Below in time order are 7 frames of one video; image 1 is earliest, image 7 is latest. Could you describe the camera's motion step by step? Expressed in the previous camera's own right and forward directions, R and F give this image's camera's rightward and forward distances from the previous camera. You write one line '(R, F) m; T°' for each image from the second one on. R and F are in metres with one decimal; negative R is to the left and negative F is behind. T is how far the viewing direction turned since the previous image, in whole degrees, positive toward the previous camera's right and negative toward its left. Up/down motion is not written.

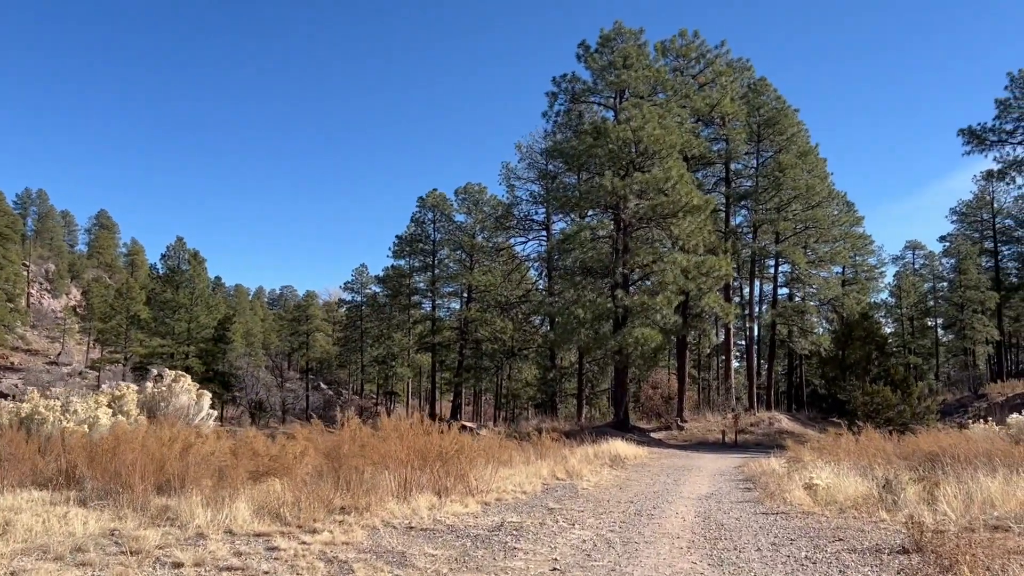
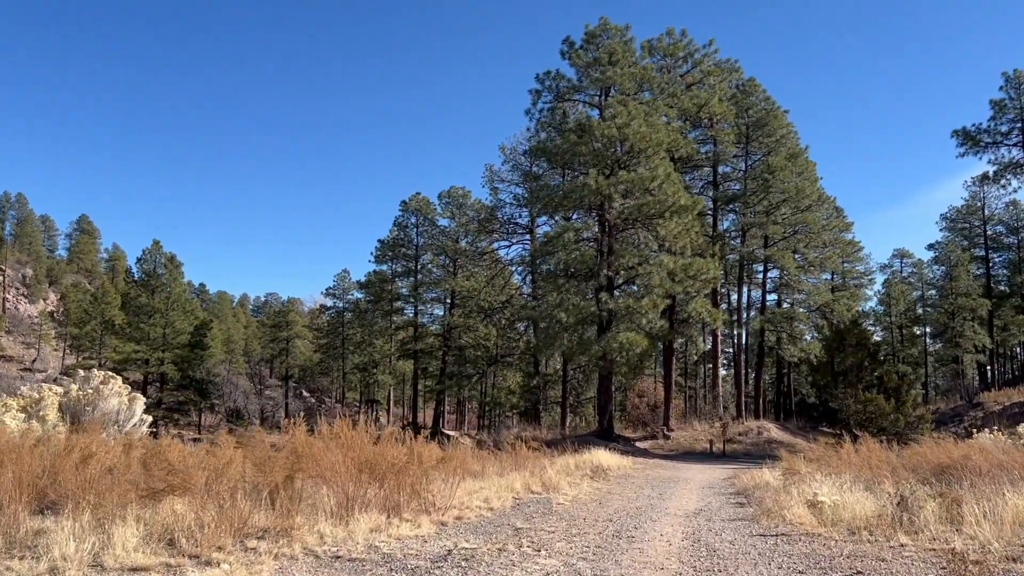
(+0.2, +0.7) m; +1°
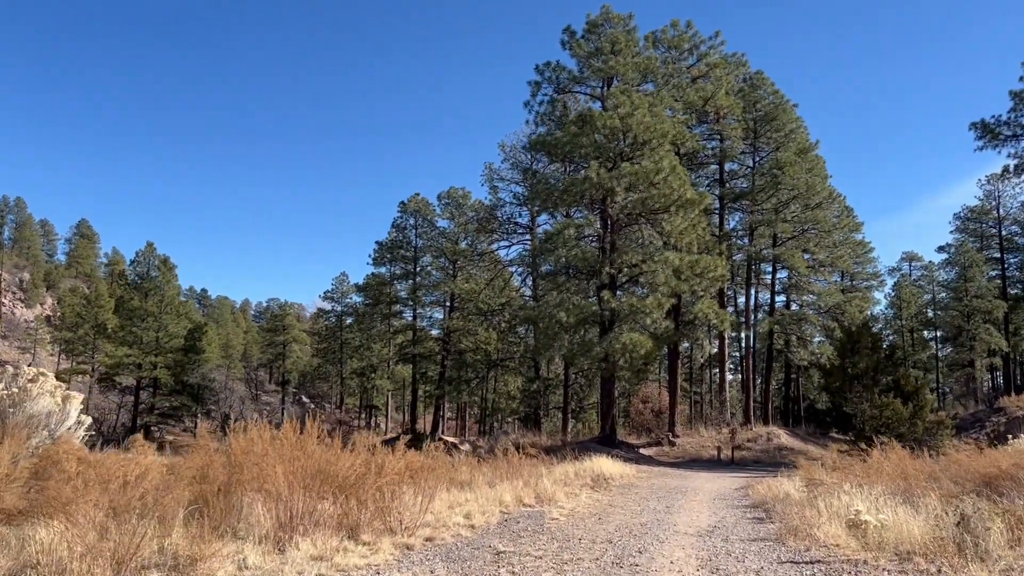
(+0.2, +0.8) m; 0°
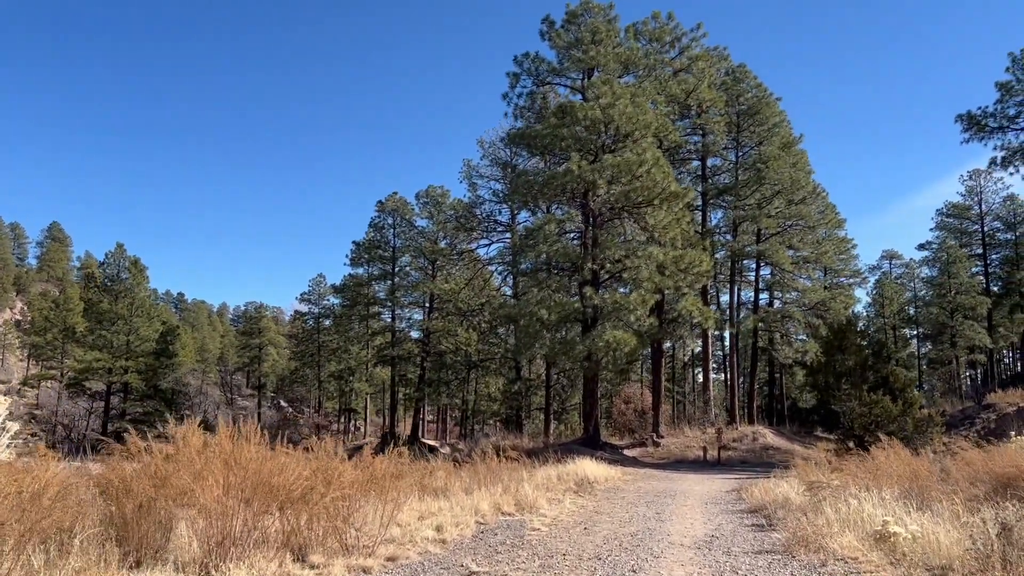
(+0.1, +0.6) m; +2°
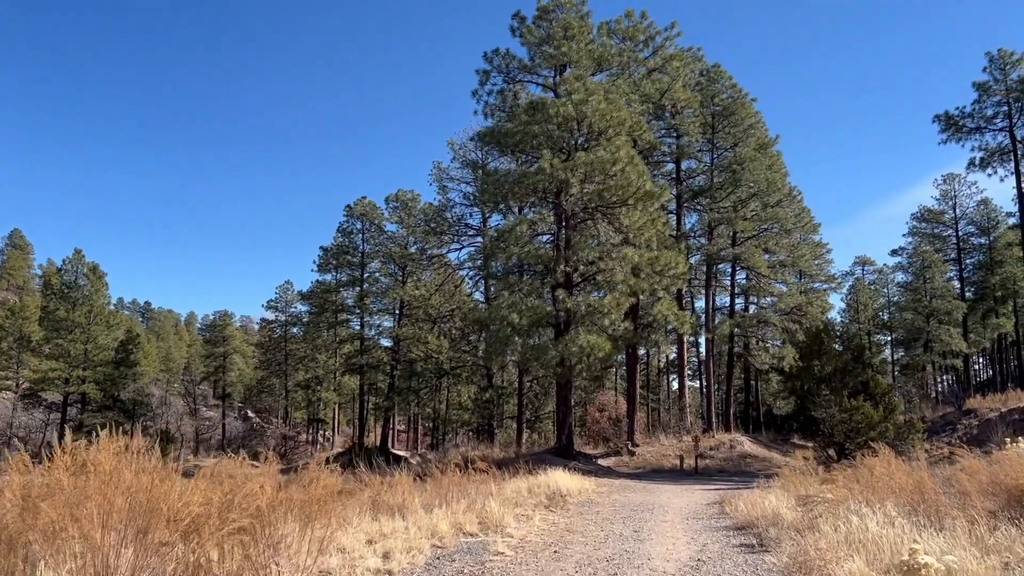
(+0.1, +0.7) m; +2°
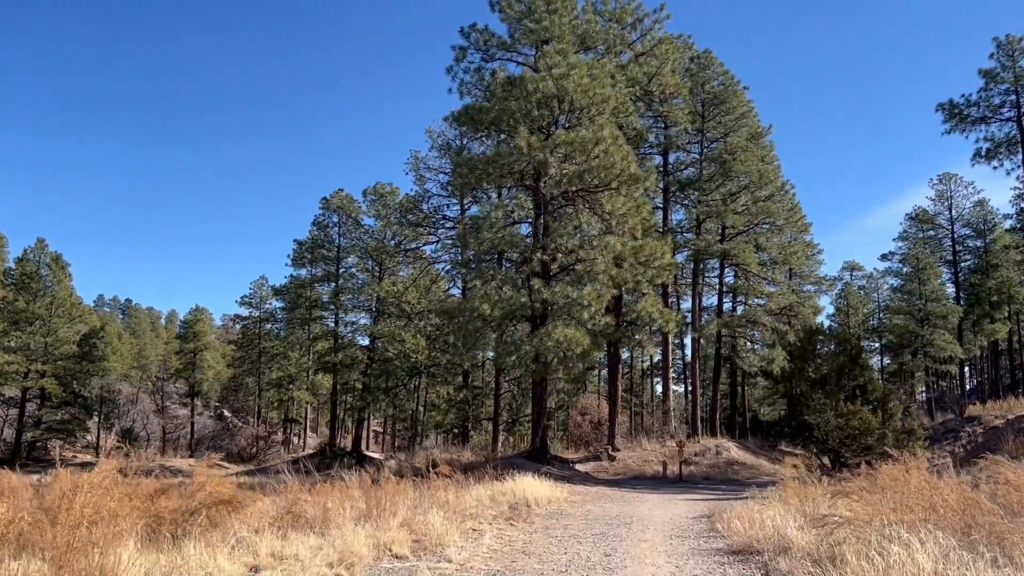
(+0.4, +1.2) m; +1°
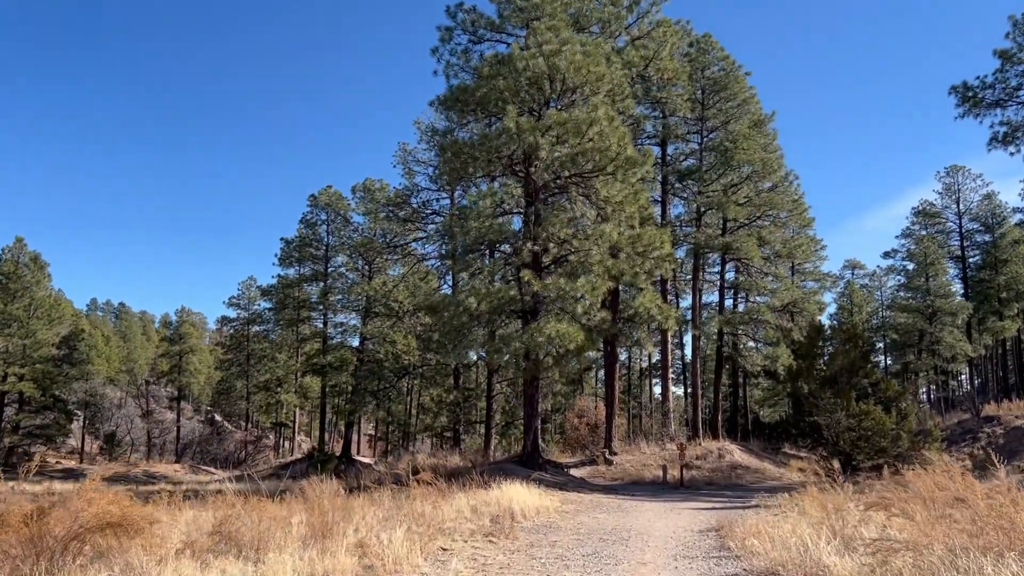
(+0.2, +1.0) m; 0°
